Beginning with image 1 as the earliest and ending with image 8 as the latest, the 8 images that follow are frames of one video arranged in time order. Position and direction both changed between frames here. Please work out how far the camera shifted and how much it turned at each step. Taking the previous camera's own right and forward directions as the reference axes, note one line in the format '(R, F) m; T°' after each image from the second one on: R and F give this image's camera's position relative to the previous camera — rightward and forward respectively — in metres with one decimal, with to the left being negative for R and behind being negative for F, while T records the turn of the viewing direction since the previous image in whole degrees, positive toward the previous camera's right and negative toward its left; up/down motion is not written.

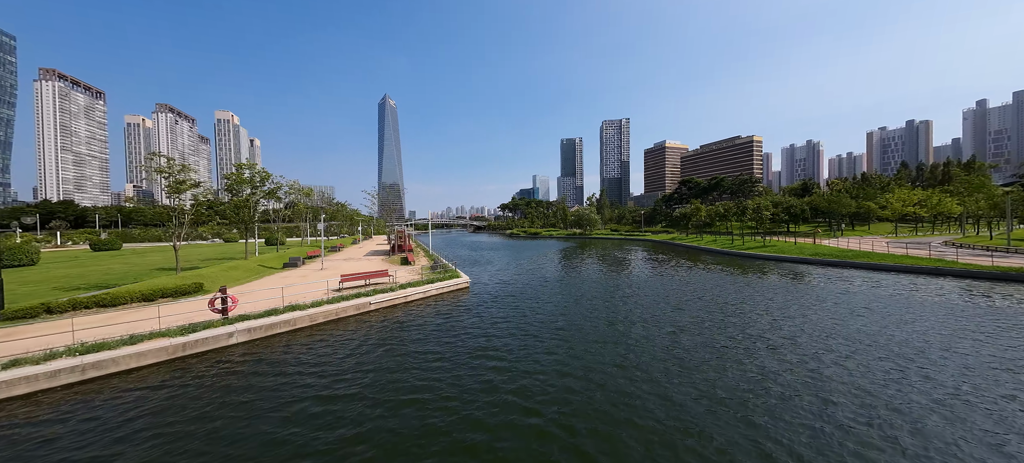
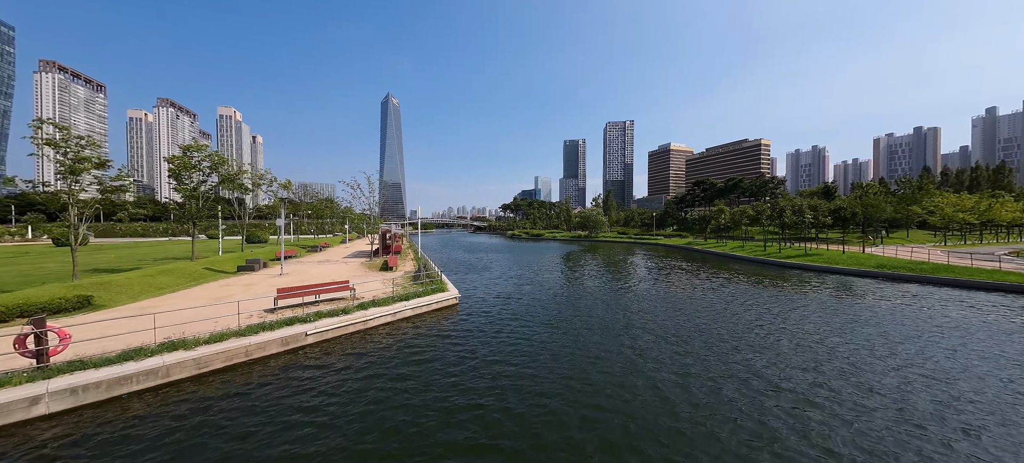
(-0.1, +4.0) m; 0°
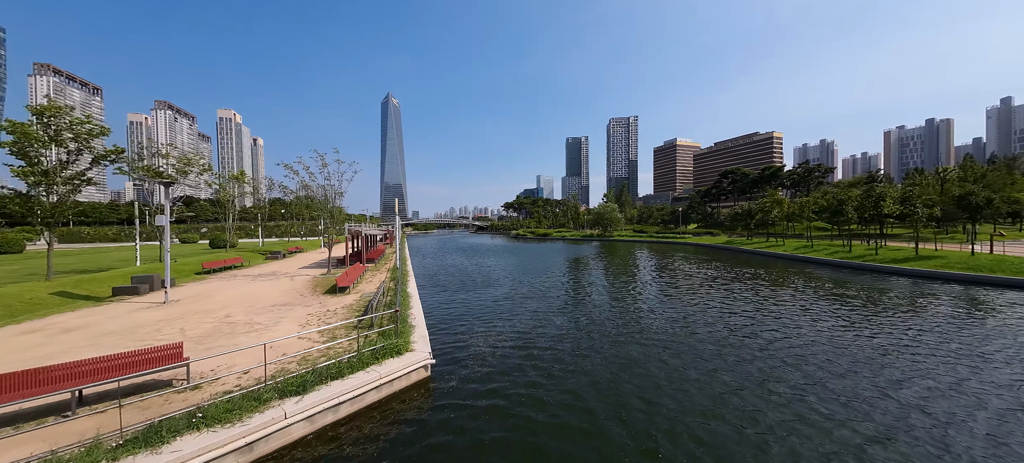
(-0.4, +6.3) m; 0°
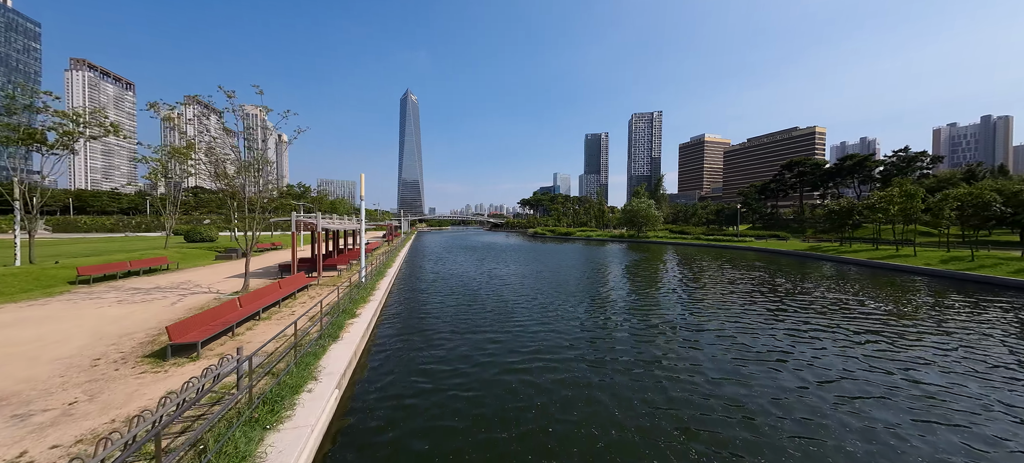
(-0.5, +6.3) m; -3°
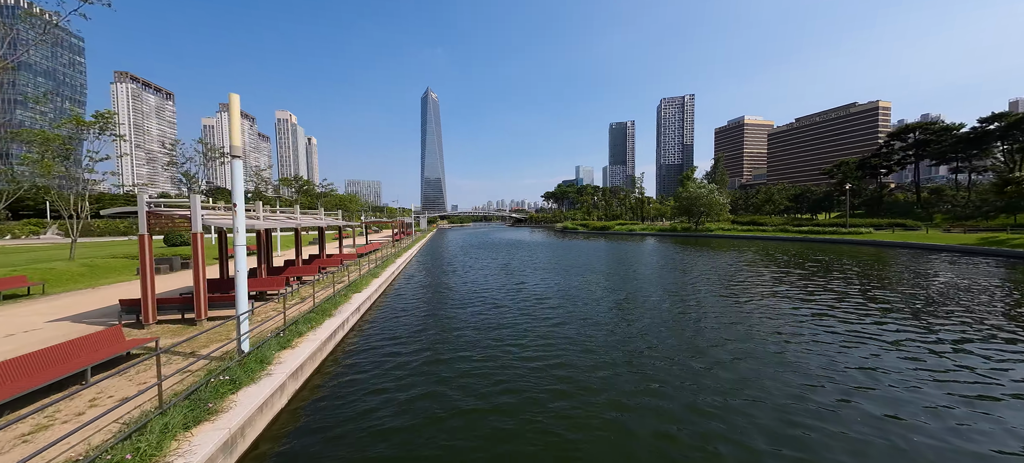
(-0.8, +6.2) m; -4°
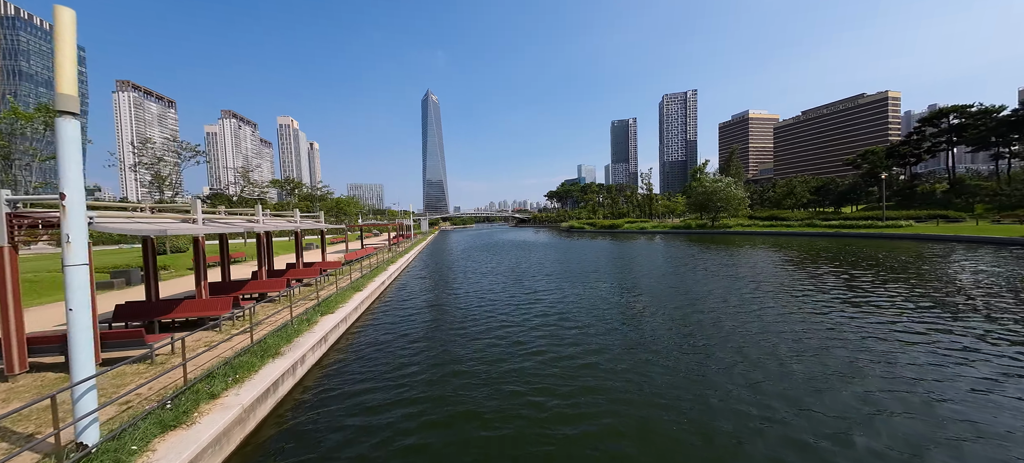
(-0.2, +1.8) m; 0°
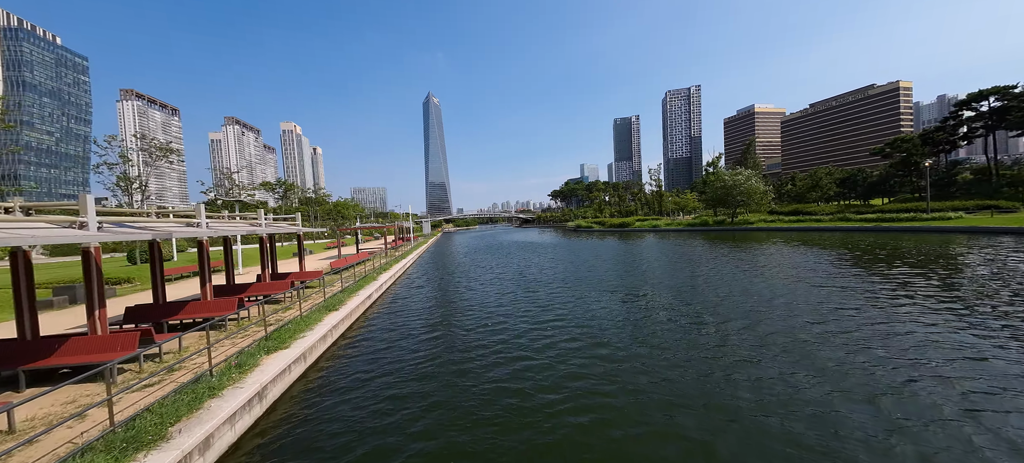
(-0.2, +1.8) m; -1°
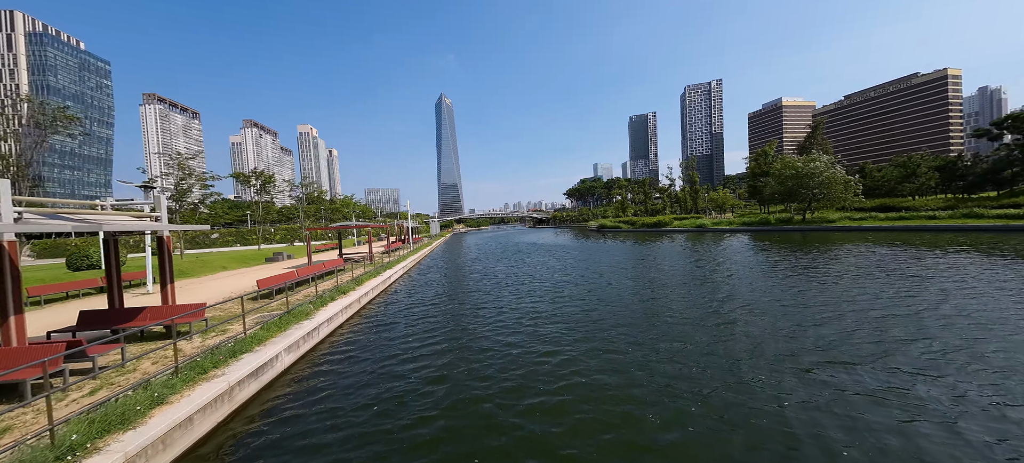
(-0.5, +4.6) m; -2°
